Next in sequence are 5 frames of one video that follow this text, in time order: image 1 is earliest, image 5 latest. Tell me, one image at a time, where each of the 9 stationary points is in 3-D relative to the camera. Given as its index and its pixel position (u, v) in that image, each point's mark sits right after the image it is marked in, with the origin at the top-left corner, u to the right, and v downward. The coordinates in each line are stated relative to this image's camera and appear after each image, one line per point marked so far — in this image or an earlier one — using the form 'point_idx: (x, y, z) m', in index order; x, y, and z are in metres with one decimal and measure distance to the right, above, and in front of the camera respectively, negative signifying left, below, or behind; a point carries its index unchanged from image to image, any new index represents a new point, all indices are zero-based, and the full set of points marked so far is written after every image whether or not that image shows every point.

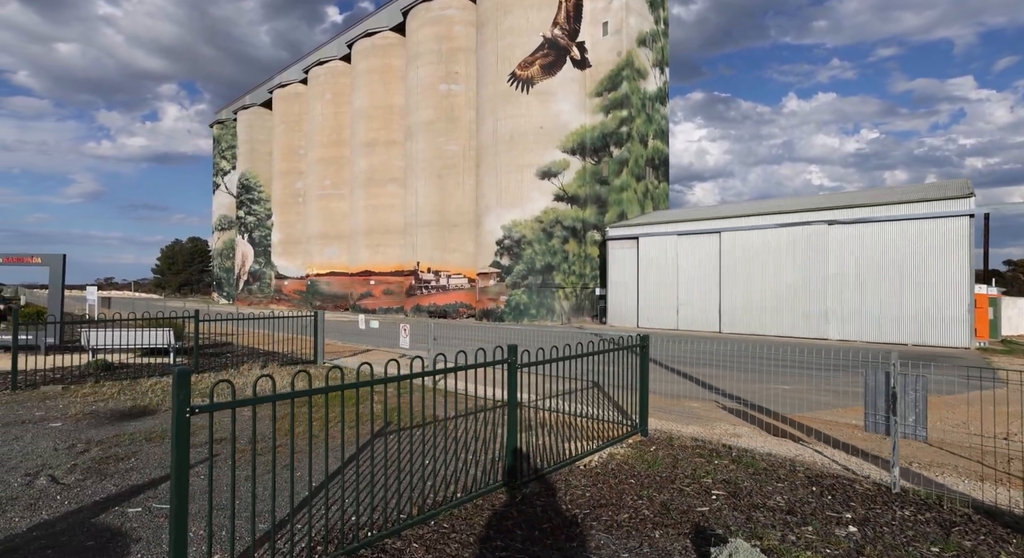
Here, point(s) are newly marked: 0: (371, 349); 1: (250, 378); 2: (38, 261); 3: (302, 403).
0: (-4.3, -2.1, +15.7) m
1: (-5.2, -1.9, +10.2) m
2: (-12.9, +0.5, +14.0) m
3: (-3.2, -1.9, +8.0) m
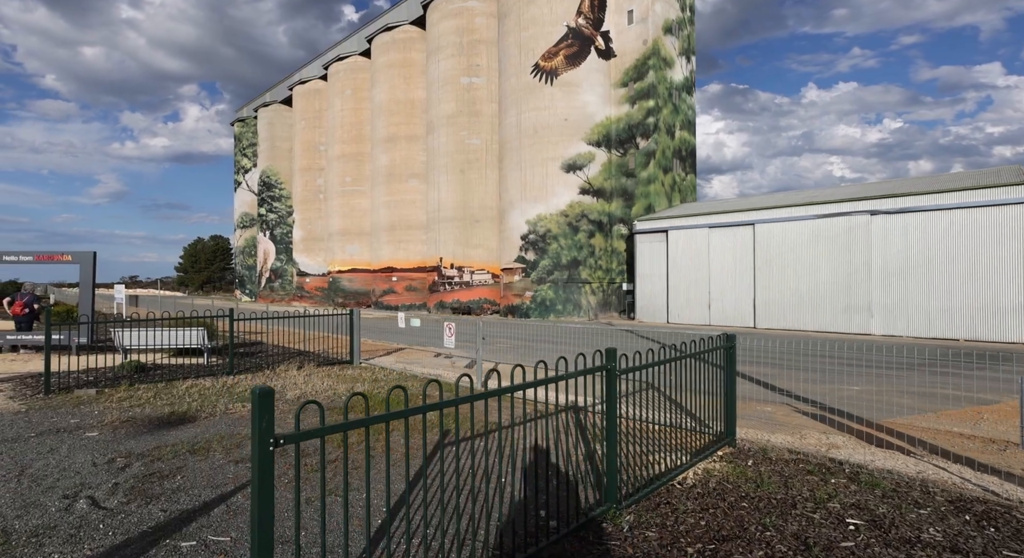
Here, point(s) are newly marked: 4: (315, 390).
0: (-3.1, -2.0, +15.2) m
1: (-4.2, -1.9, +9.7) m
2: (-11.8, +0.5, +13.8) m
3: (-2.3, -1.9, +7.5) m
4: (-3.3, -1.9, +8.7) m
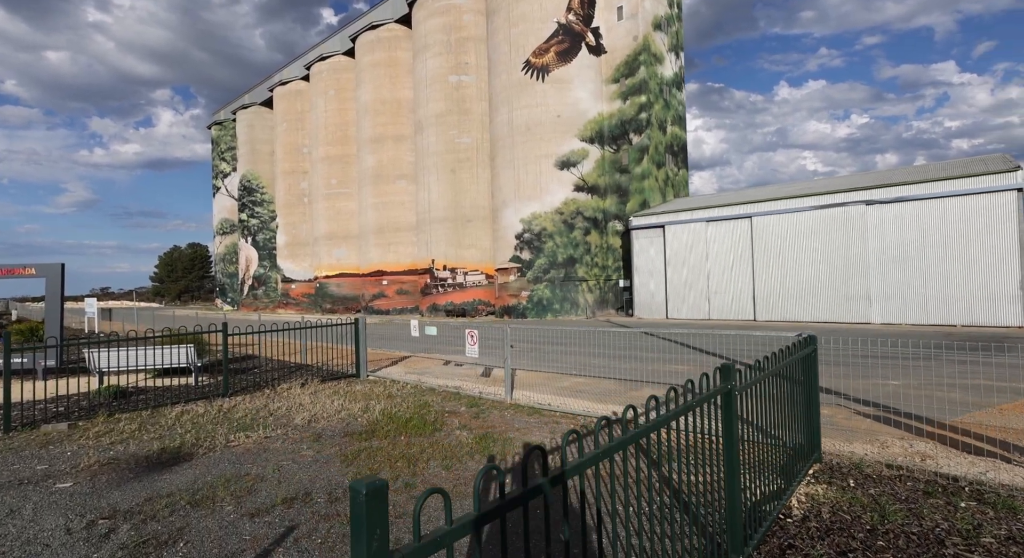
0: (-2.8, -2.1, +14.2) m
1: (-3.7, -2.0, +8.7) m
2: (-11.5, +0.2, +12.6) m
3: (-1.8, -2.0, +6.5) m
4: (-2.8, -2.0, +7.8) m
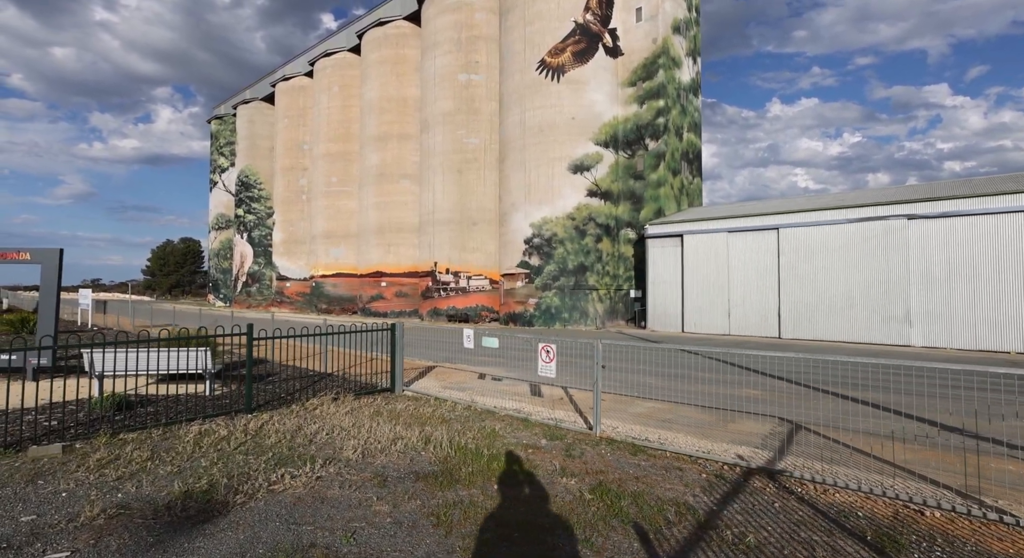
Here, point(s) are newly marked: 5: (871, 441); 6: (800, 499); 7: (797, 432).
0: (-1.7, -2.2, +12.8) m
1: (-2.6, -2.0, +7.3) m
2: (-10.3, +0.5, +11.1) m
3: (-0.6, -2.0, +5.1) m
4: (-1.6, -2.0, +6.3) m
5: (+4.5, -2.1, +6.6) m
6: (+2.6, -2.0, +4.6) m
7: (+3.9, -2.1, +7.1) m
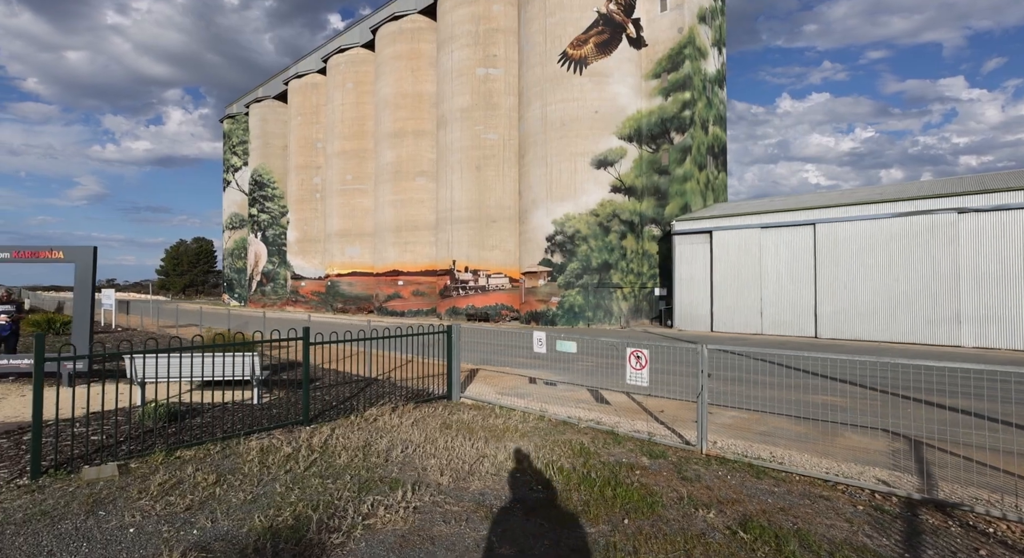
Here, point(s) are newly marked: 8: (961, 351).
0: (-0.5, -2.1, +12.1) m
1: (-1.5, -2.0, +6.6) m
2: (-9.2, +0.4, +10.5) m
3: (+0.5, -1.9, +4.4) m
4: (-0.6, -2.0, +5.6) m
5: (+5.6, -2.0, +5.8) m
6: (+3.6, -1.9, +3.8) m
7: (+5.0, -2.1, +6.3) m
8: (+17.3, -2.7, +19.6) m
